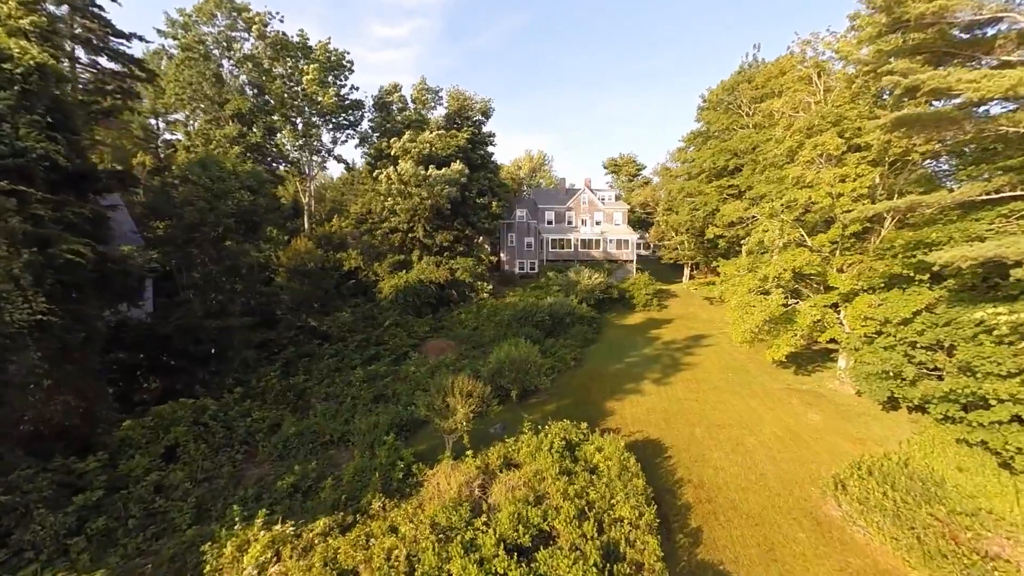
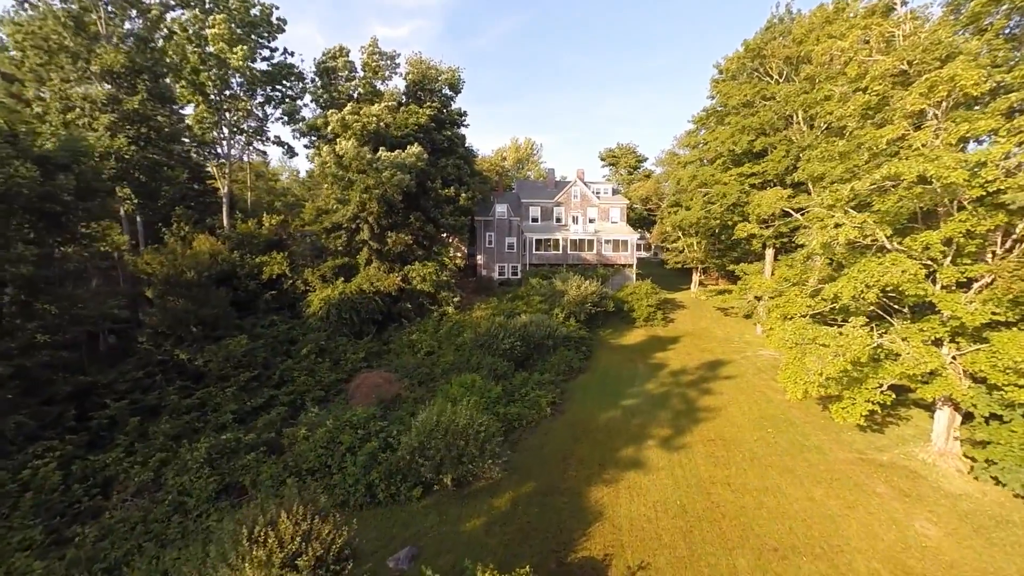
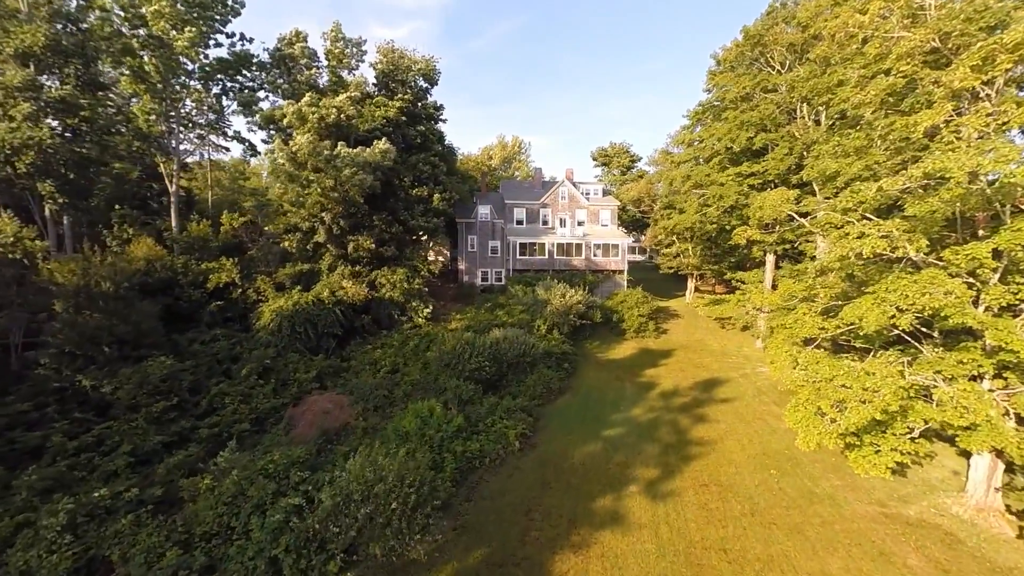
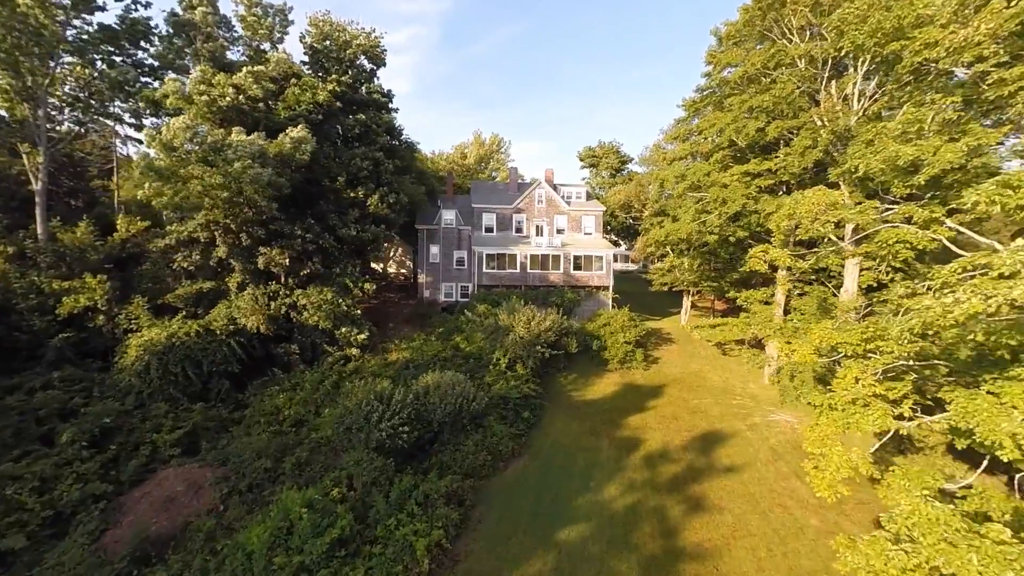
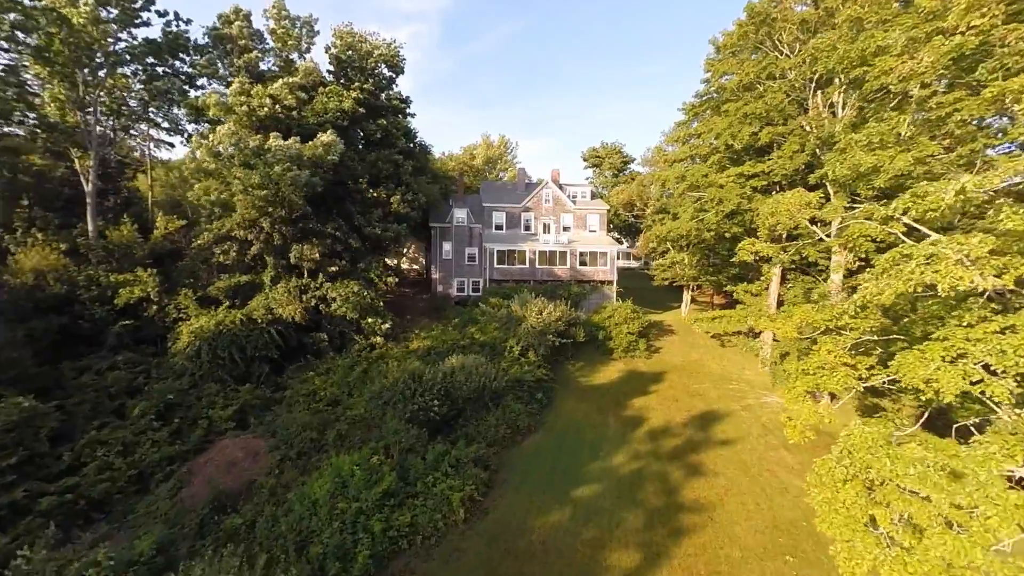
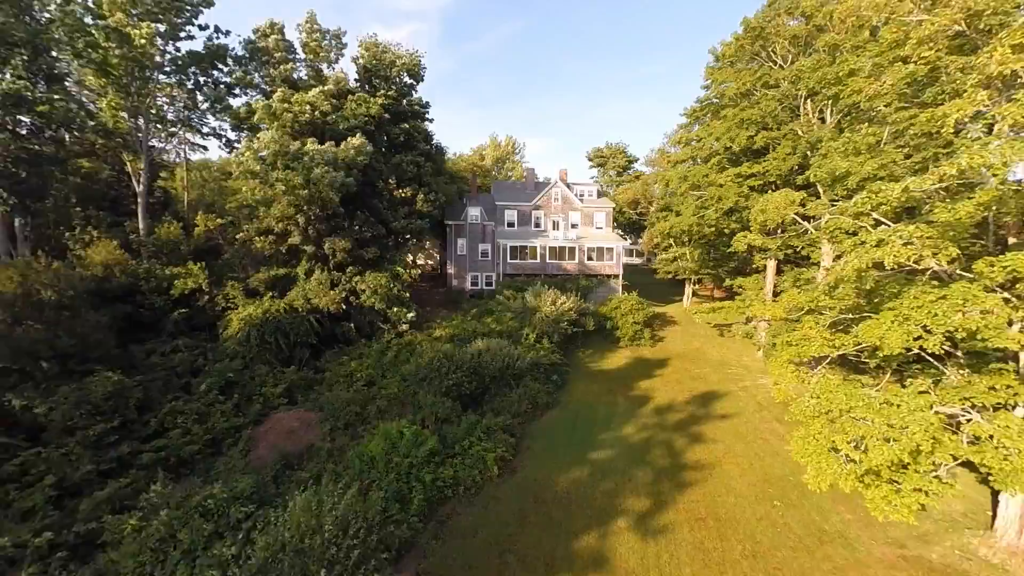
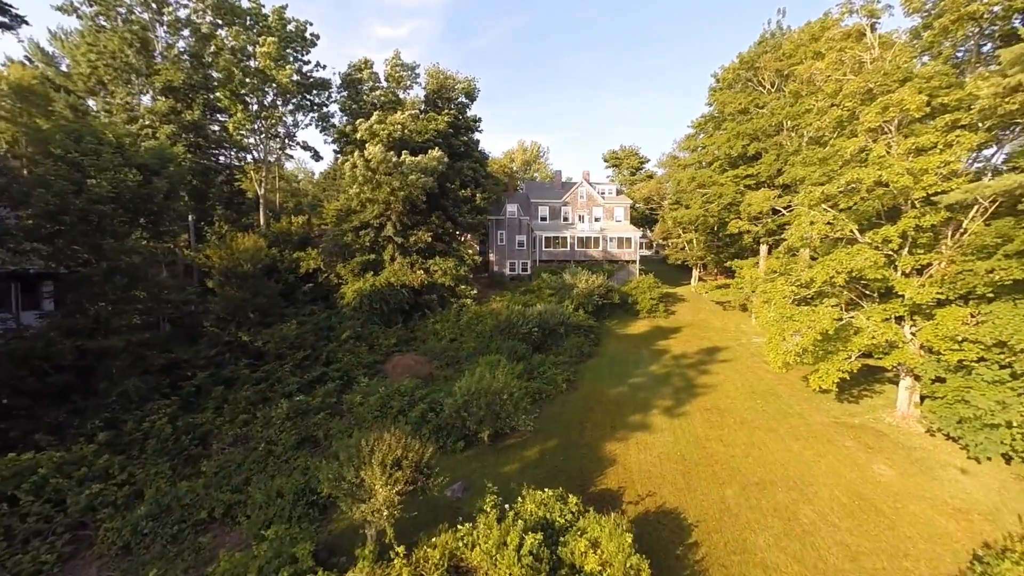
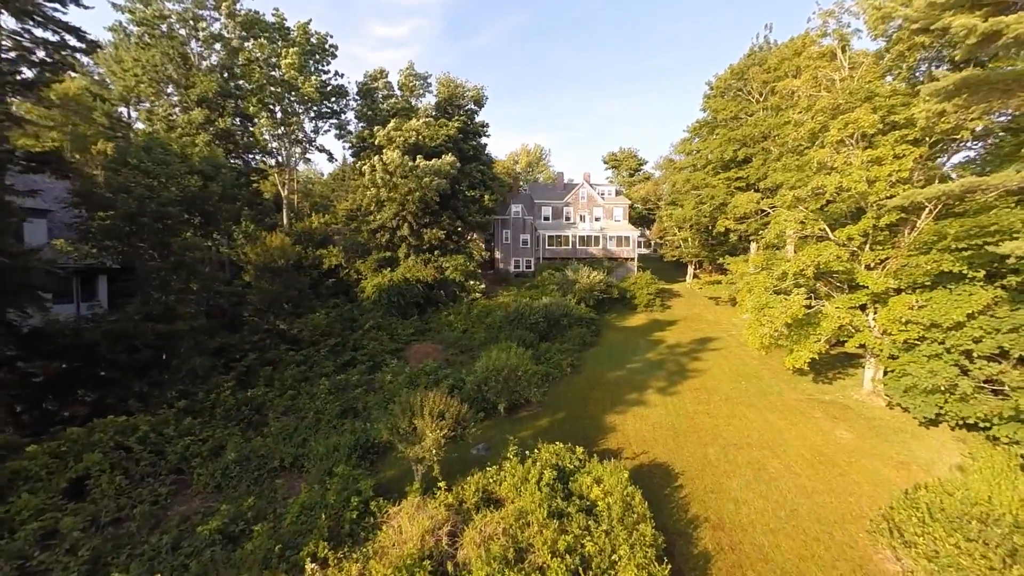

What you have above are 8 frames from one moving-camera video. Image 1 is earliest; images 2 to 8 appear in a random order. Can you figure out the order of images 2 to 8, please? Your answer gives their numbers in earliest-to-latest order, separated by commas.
8, 7, 2, 3, 6, 5, 4
